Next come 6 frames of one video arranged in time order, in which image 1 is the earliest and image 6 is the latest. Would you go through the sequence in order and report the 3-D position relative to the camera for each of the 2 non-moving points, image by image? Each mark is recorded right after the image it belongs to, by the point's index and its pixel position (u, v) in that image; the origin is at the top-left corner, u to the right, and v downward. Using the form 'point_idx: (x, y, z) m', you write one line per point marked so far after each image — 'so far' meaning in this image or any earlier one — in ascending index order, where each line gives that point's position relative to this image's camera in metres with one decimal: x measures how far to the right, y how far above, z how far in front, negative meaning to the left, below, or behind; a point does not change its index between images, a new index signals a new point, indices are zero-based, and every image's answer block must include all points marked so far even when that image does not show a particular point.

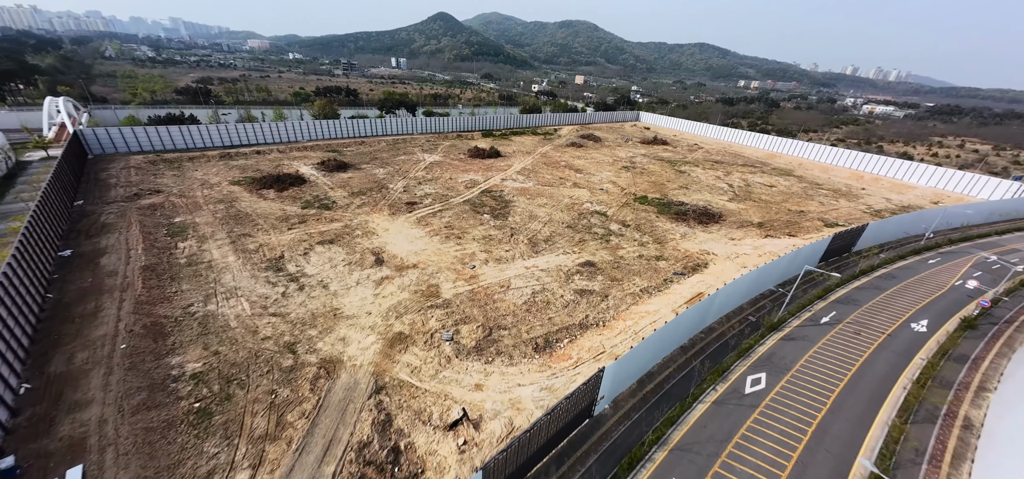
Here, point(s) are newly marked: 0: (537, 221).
0: (+1.5, +1.1, +19.3) m
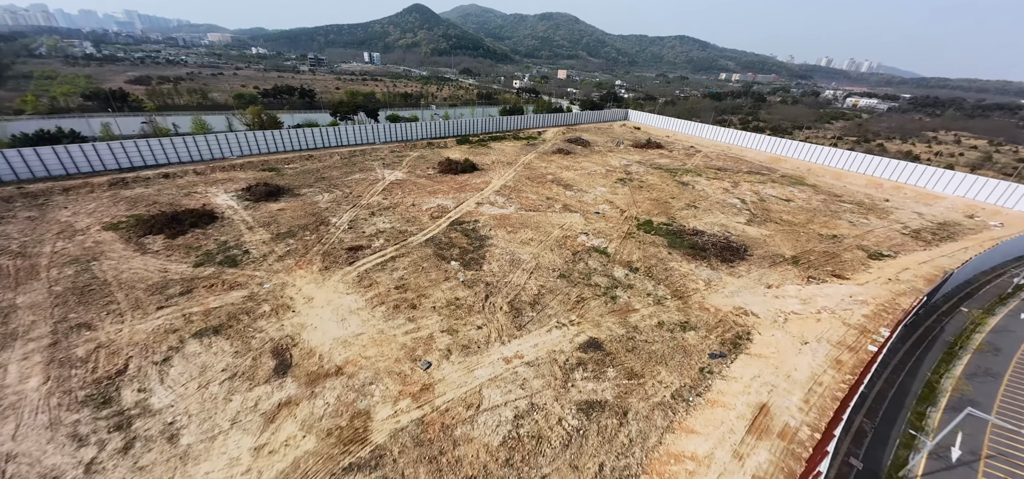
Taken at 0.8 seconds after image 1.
0: (+0.3, -1.5, +14.8) m
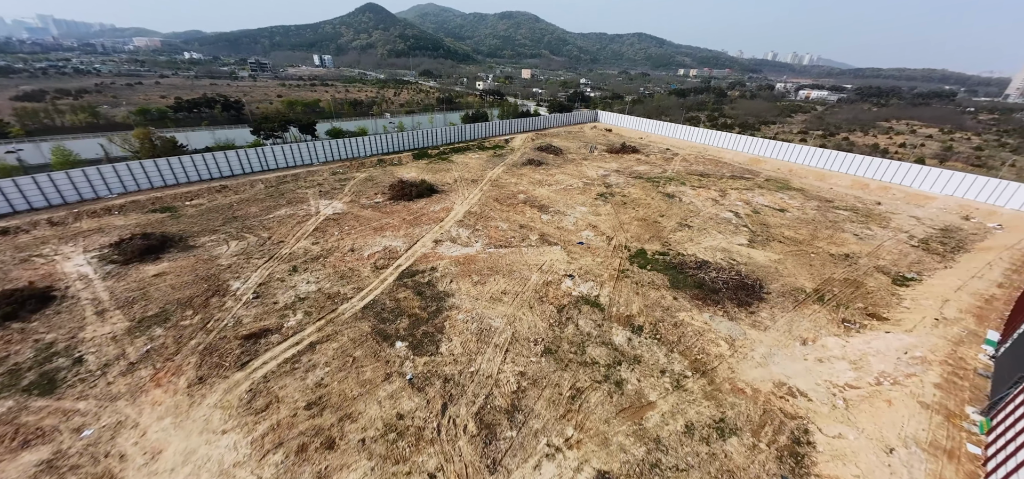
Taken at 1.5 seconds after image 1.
0: (-0.8, -3.8, +11.0) m
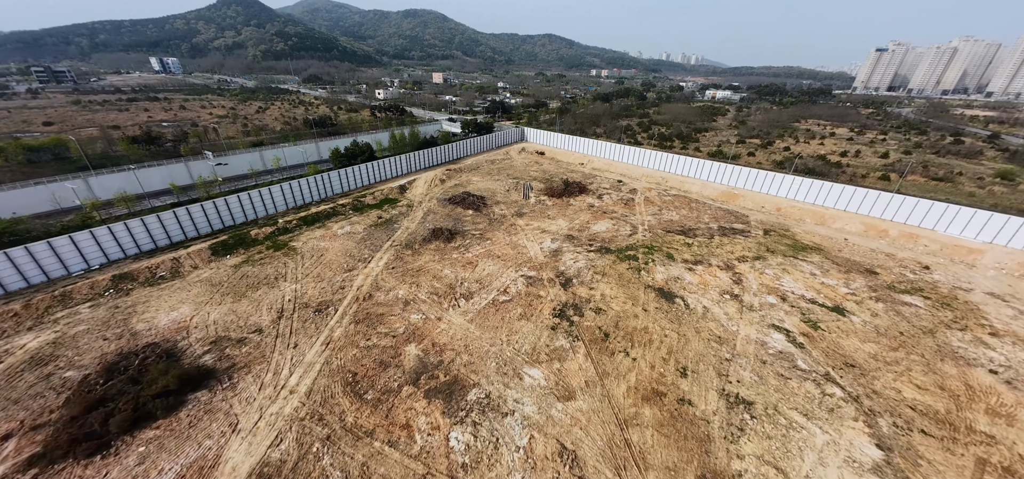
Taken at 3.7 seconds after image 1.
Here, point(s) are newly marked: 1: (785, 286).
0: (-1.8, -11.2, -1.2) m
1: (+13.8, -2.3, +15.8) m
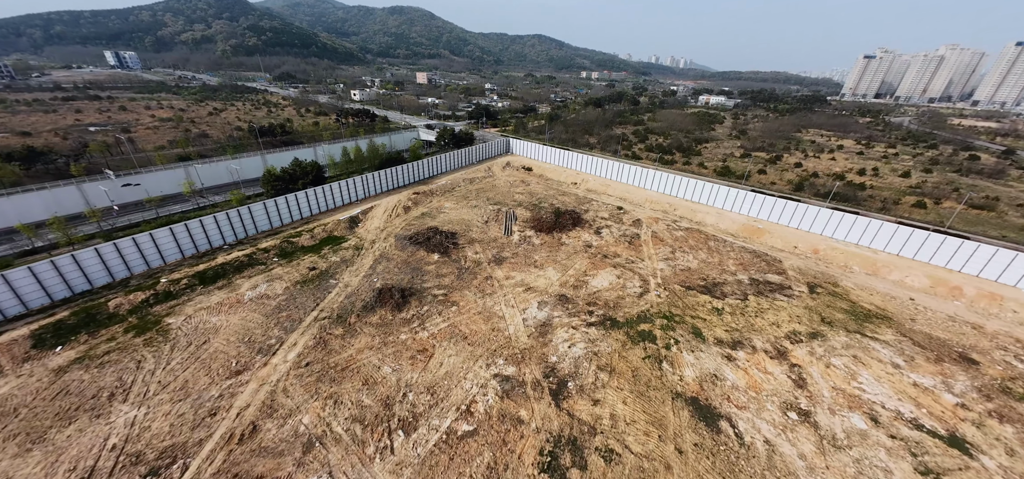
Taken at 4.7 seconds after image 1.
0: (-2.4, -14.2, -6.3) m
1: (+12.7, -5.3, +11.2) m
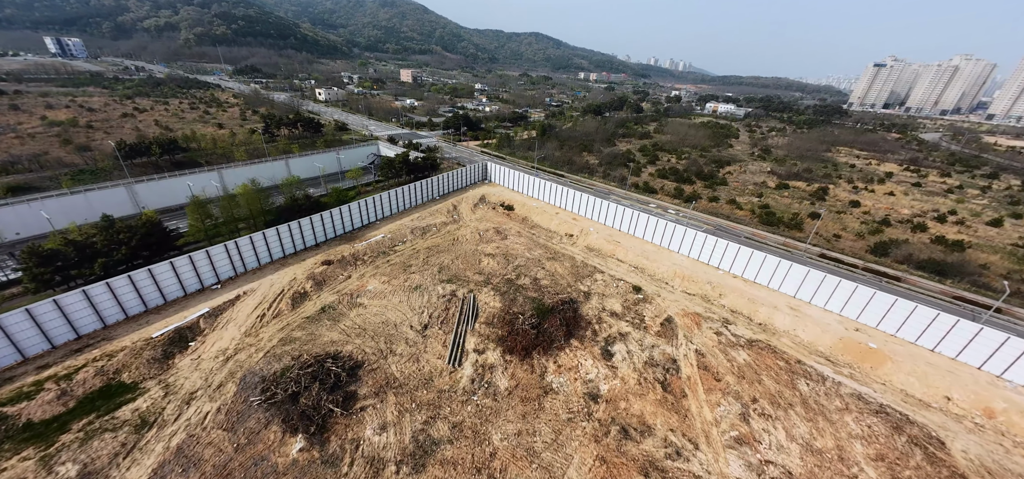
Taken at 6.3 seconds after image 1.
0: (-4.1, -19.5, -15.3) m
1: (+10.8, -10.7, +2.5) m
